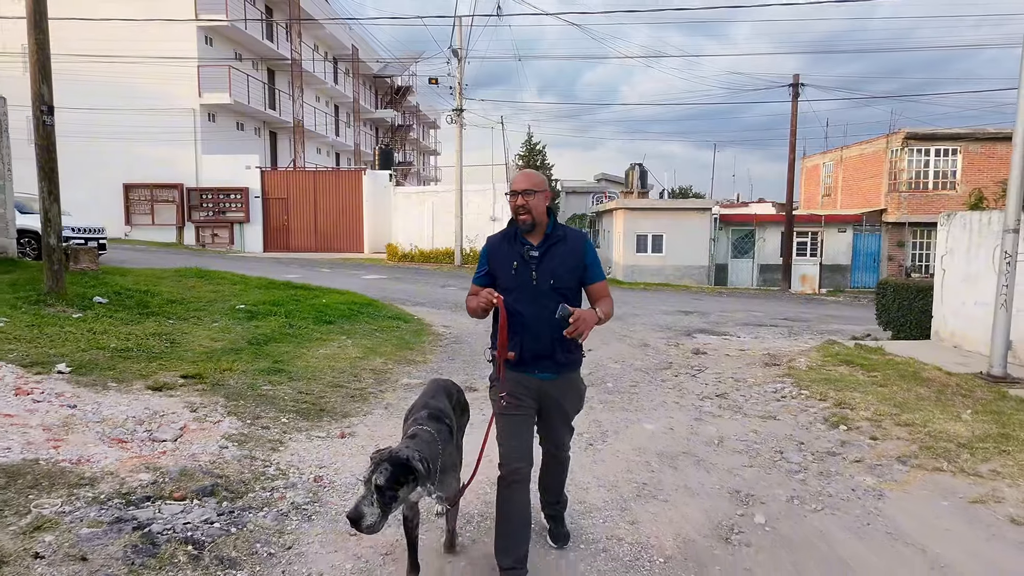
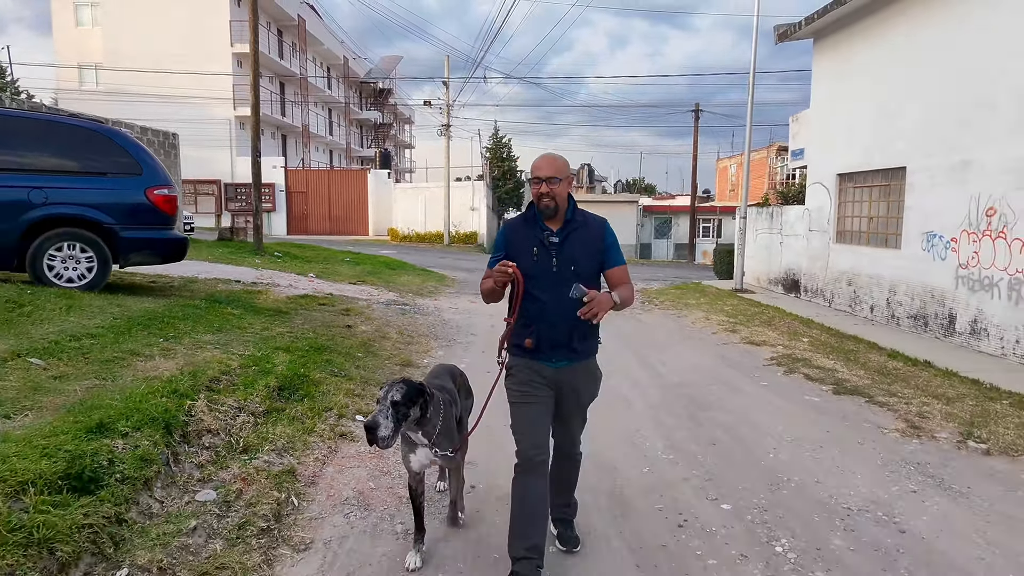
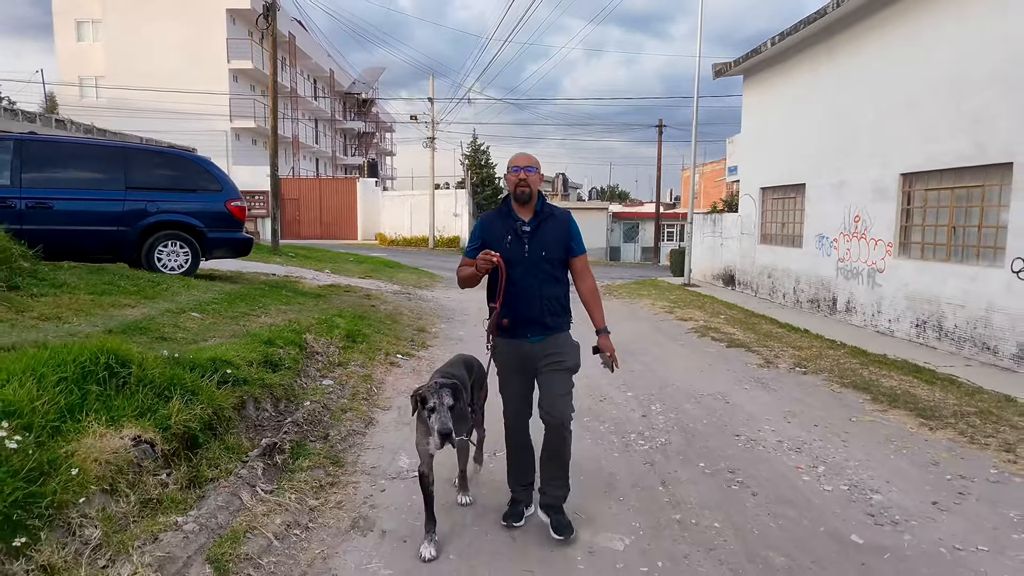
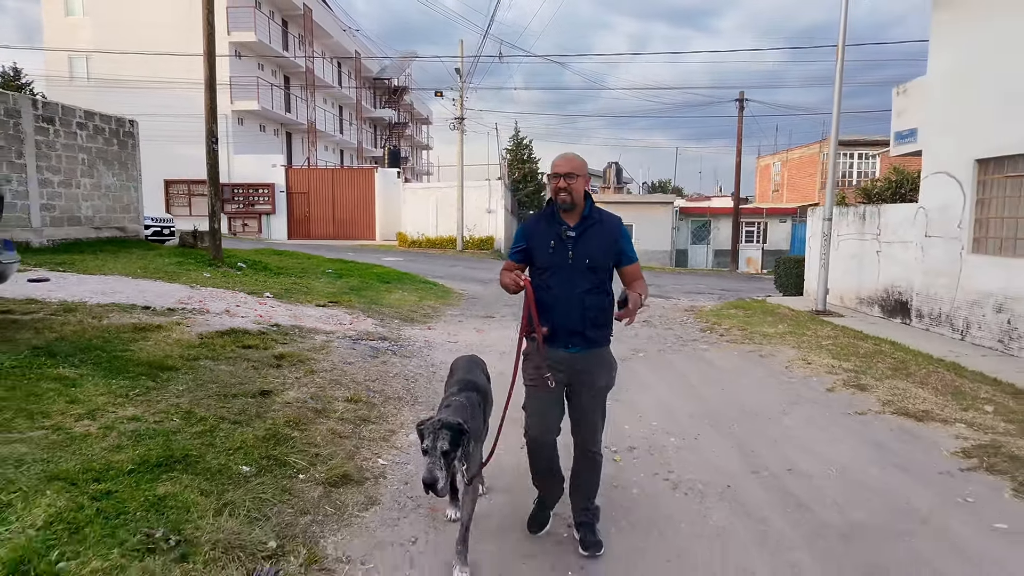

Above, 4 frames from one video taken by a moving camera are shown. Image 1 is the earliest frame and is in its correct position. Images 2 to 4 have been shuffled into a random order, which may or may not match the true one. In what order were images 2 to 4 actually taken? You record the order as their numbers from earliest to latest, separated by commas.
4, 2, 3
